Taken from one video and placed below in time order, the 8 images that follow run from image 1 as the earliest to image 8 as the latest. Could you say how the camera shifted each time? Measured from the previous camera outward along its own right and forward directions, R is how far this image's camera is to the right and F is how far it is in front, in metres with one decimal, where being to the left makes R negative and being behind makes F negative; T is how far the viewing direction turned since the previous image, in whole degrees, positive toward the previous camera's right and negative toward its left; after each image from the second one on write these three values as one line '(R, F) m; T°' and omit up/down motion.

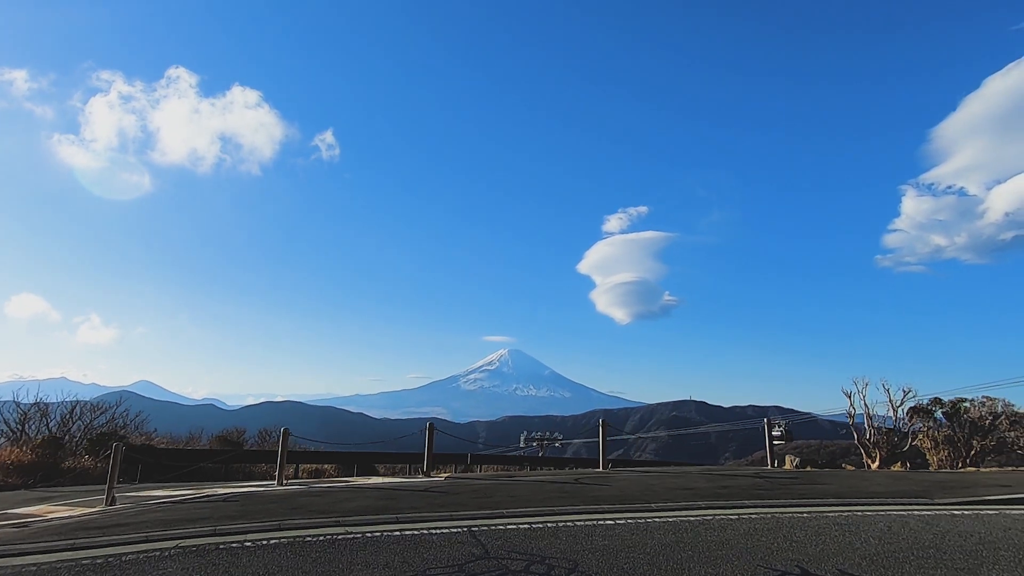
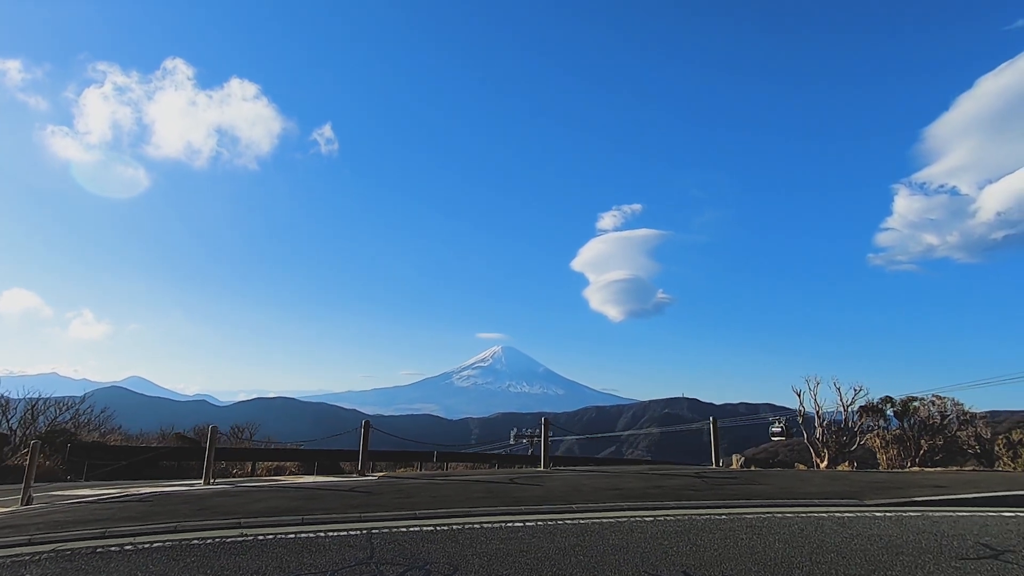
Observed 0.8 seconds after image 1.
(+1.1, +0.3) m; 0°
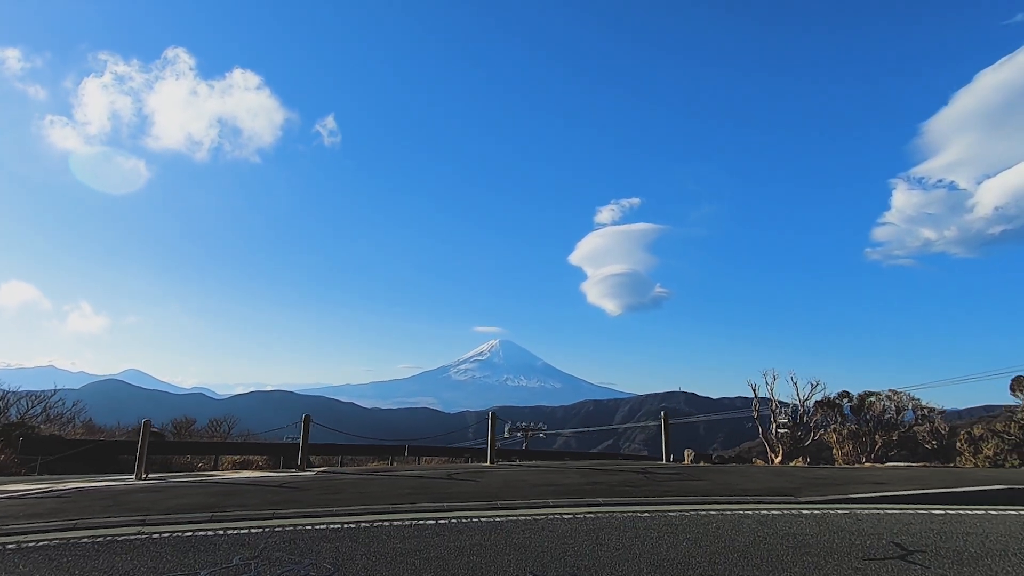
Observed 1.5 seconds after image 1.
(+1.1, +0.2) m; 0°
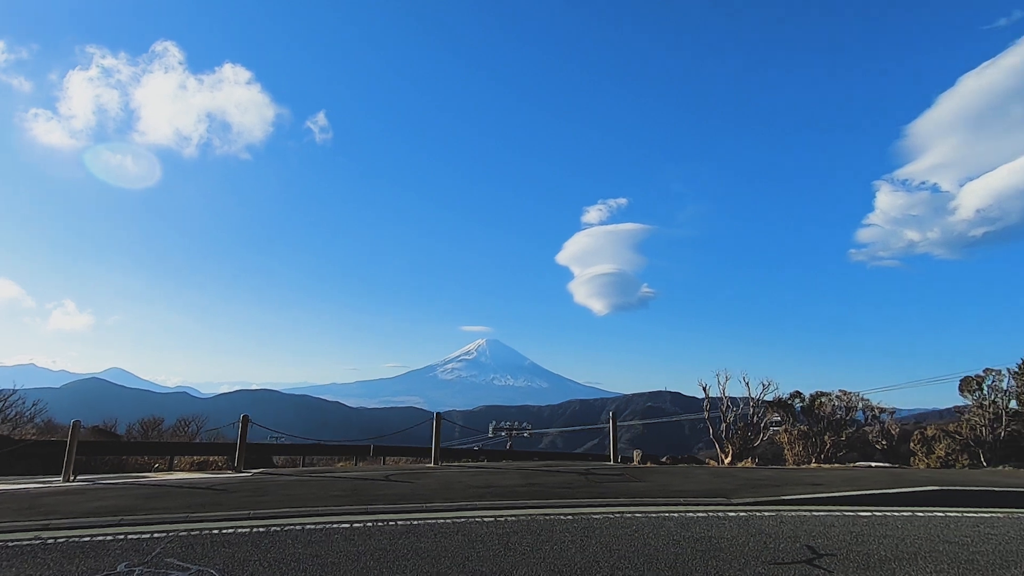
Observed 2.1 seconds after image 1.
(+0.9, +0.2) m; +1°
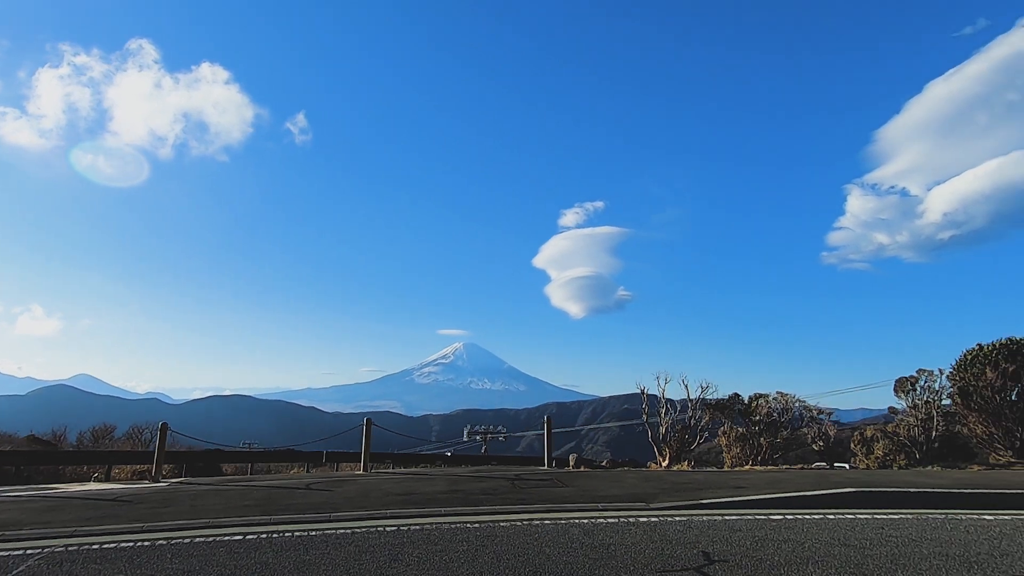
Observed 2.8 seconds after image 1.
(+0.9, +0.2) m; +2°
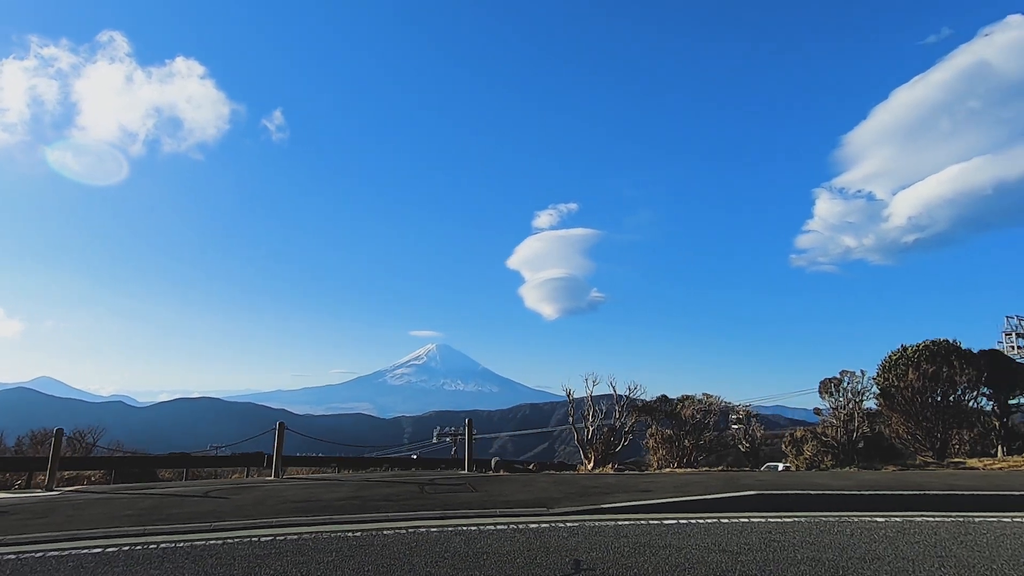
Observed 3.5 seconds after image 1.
(+1.1, +0.2) m; +2°
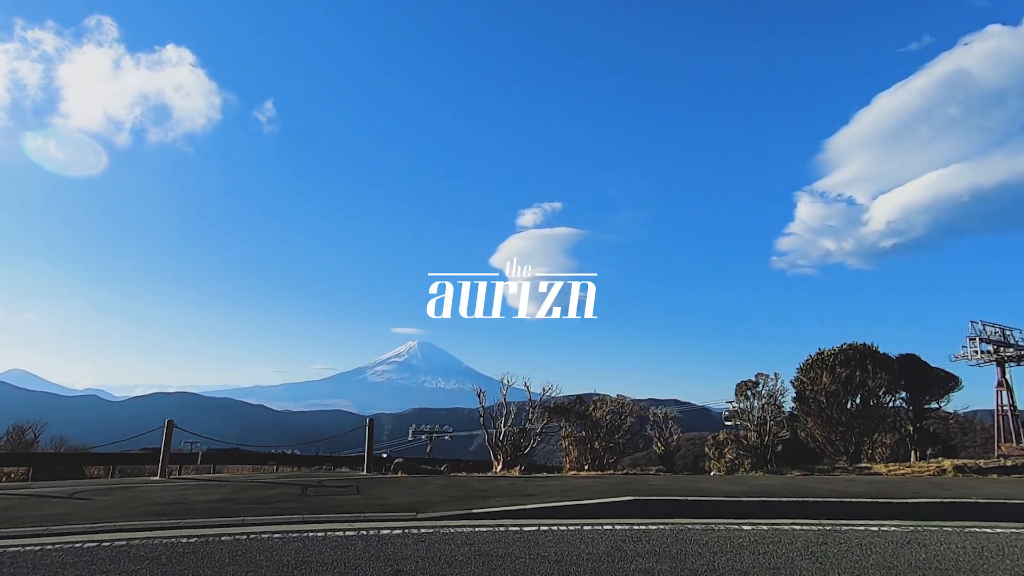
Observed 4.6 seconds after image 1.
(+1.6, +0.3) m; +1°
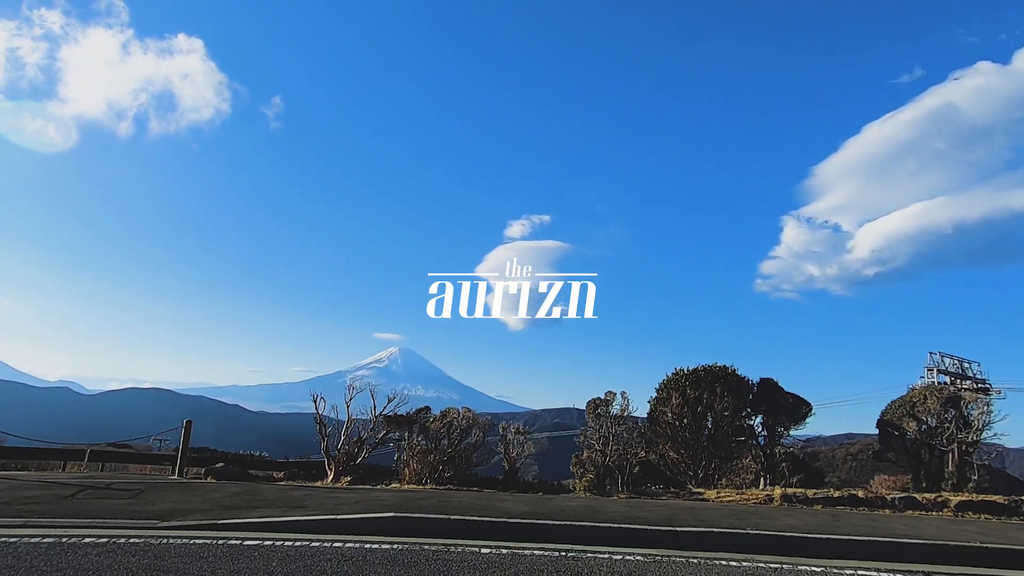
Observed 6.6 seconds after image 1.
(+3.1, +0.4) m; +1°
